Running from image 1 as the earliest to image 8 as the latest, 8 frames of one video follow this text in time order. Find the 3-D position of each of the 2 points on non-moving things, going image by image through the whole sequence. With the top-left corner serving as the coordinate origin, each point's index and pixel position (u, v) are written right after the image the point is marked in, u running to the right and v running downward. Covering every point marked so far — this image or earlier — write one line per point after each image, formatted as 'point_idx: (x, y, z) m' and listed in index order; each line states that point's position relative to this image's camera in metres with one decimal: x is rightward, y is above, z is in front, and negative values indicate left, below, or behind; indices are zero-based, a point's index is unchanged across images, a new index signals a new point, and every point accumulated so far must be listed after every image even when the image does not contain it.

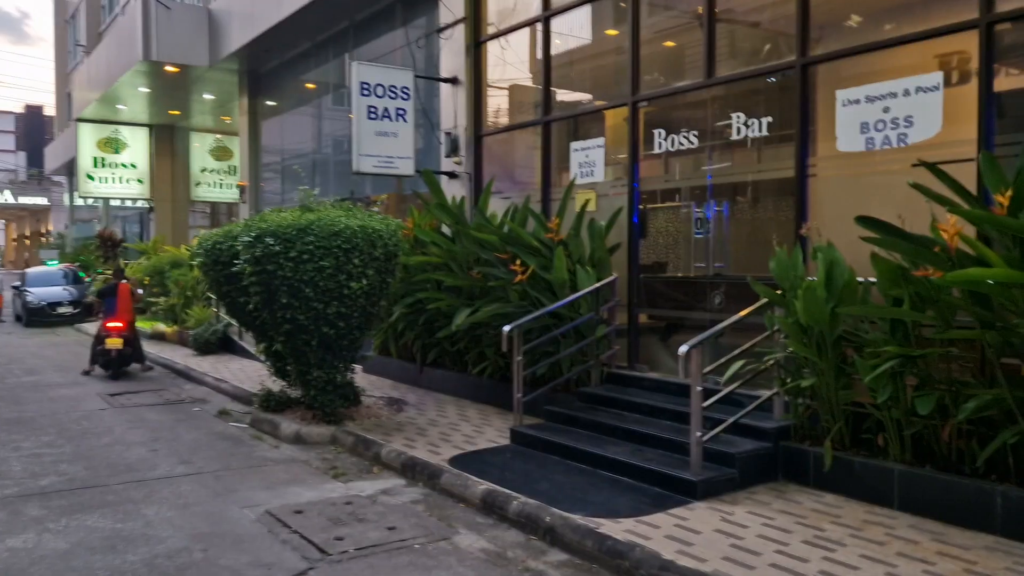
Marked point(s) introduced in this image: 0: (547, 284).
0: (+0.3, 0.0, +8.0) m
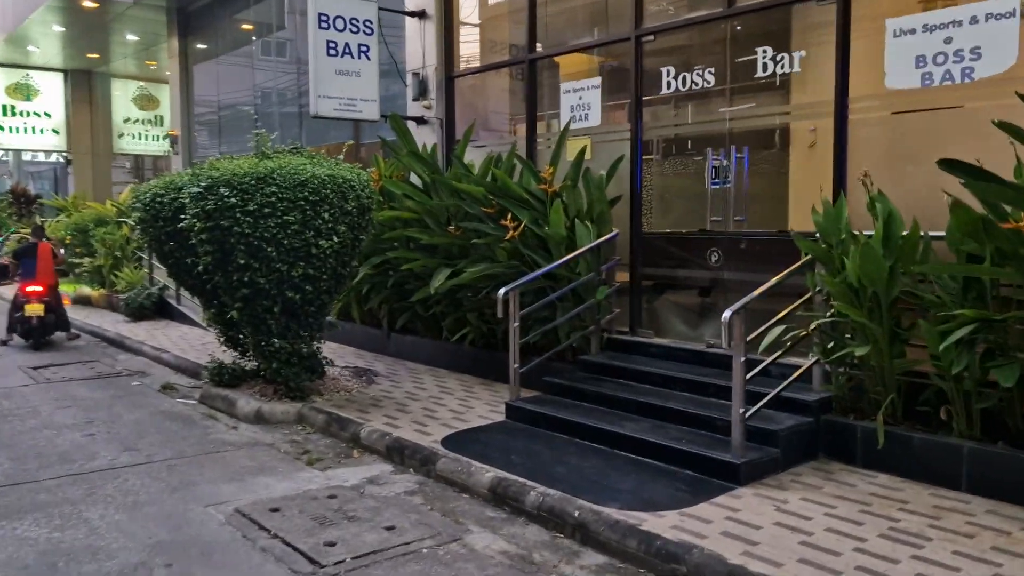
0: (+0.2, +0.4, +7.2) m
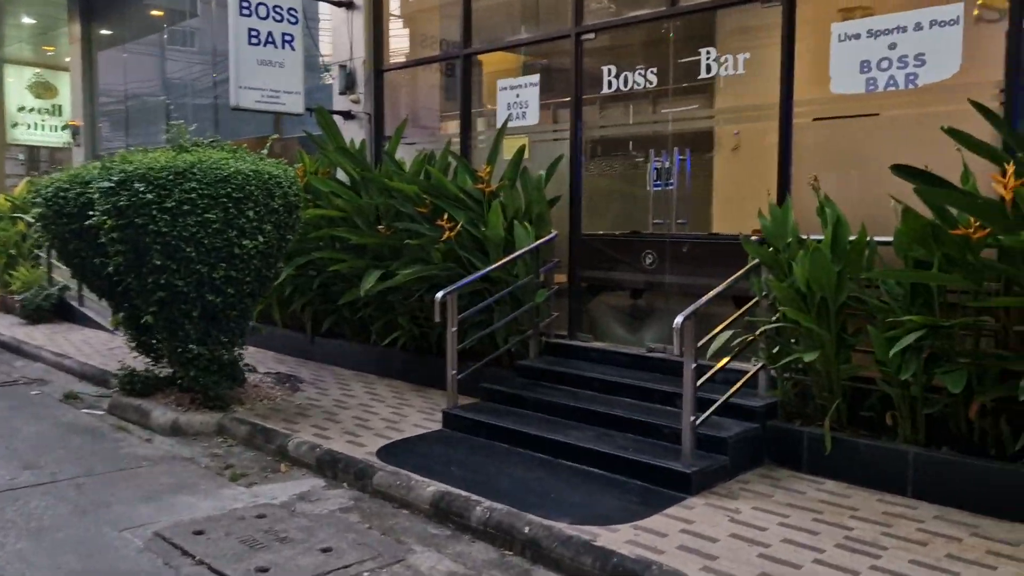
0: (-0.3, +0.4, +6.9) m
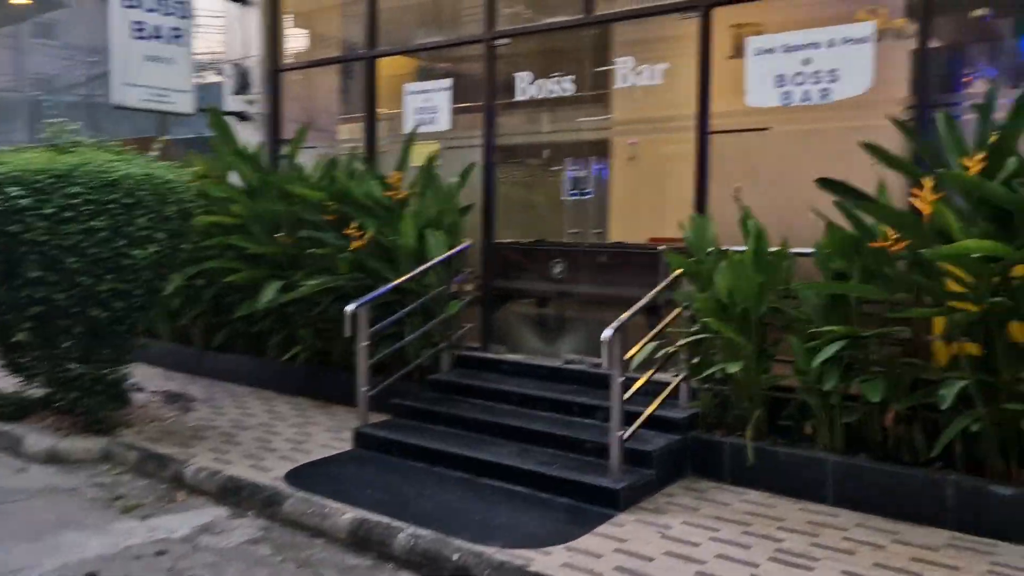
0: (-1.0, +0.3, +6.6) m
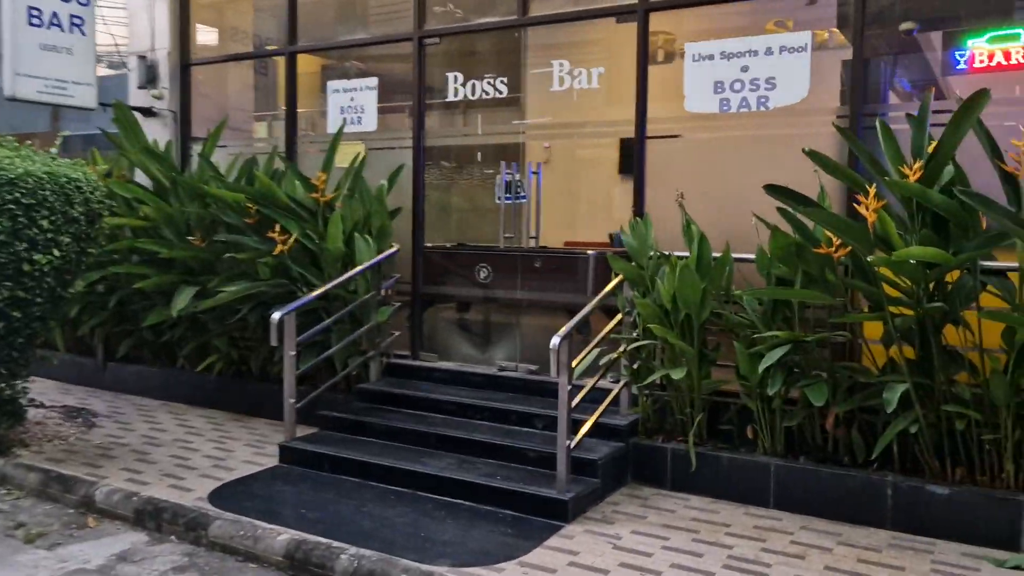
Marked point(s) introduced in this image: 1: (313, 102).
0: (-1.5, +0.2, +6.3) m
1: (-1.7, +1.6, +7.4) m
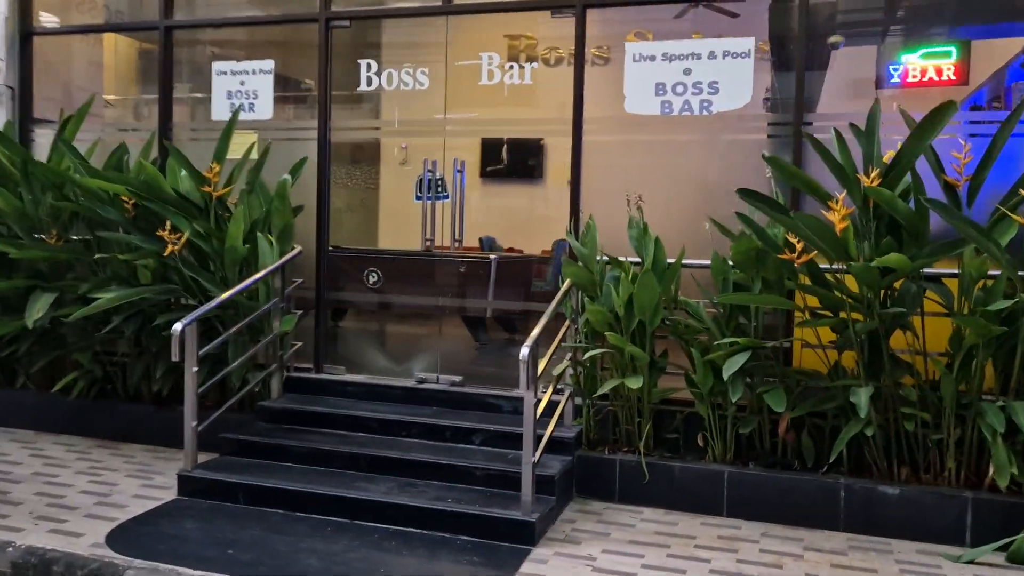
0: (-2.1, +0.2, +5.6) m
1: (-2.5, +1.6, +6.6) m
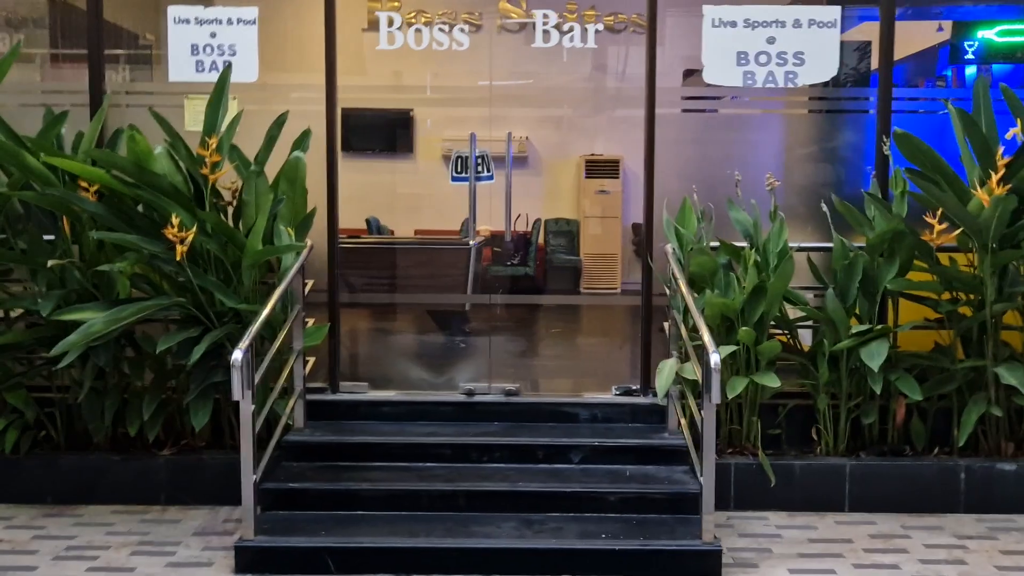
0: (-1.6, +0.1, +4.3) m
1: (-2.4, +1.5, +5.1) m
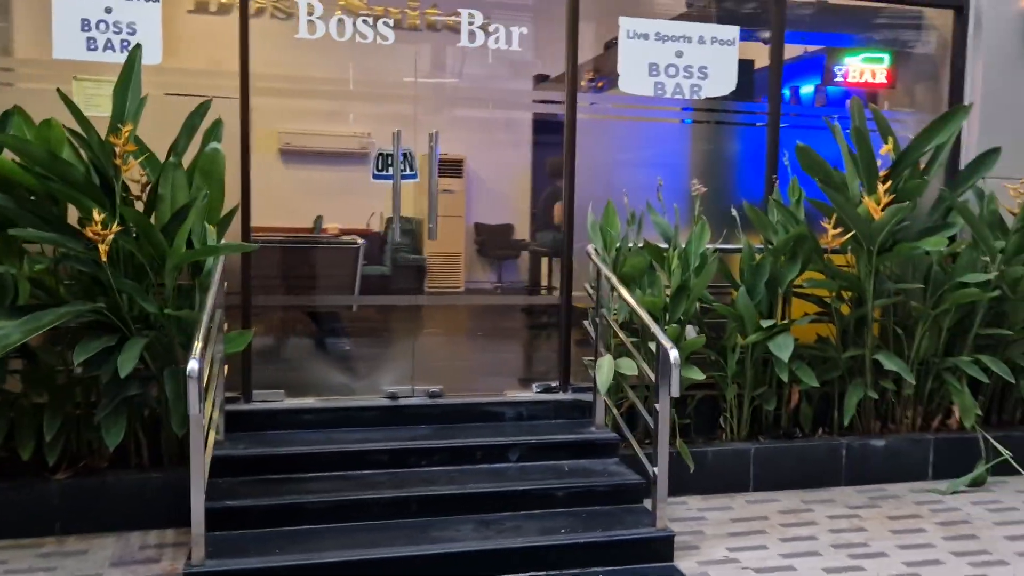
0: (-1.9, +0.1, +3.9) m
1: (-2.8, +1.5, +4.5) m
